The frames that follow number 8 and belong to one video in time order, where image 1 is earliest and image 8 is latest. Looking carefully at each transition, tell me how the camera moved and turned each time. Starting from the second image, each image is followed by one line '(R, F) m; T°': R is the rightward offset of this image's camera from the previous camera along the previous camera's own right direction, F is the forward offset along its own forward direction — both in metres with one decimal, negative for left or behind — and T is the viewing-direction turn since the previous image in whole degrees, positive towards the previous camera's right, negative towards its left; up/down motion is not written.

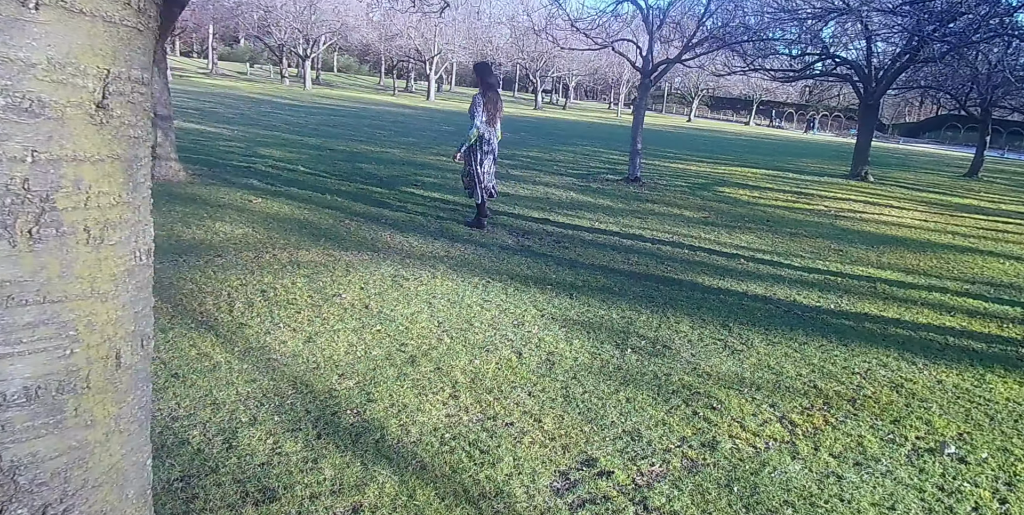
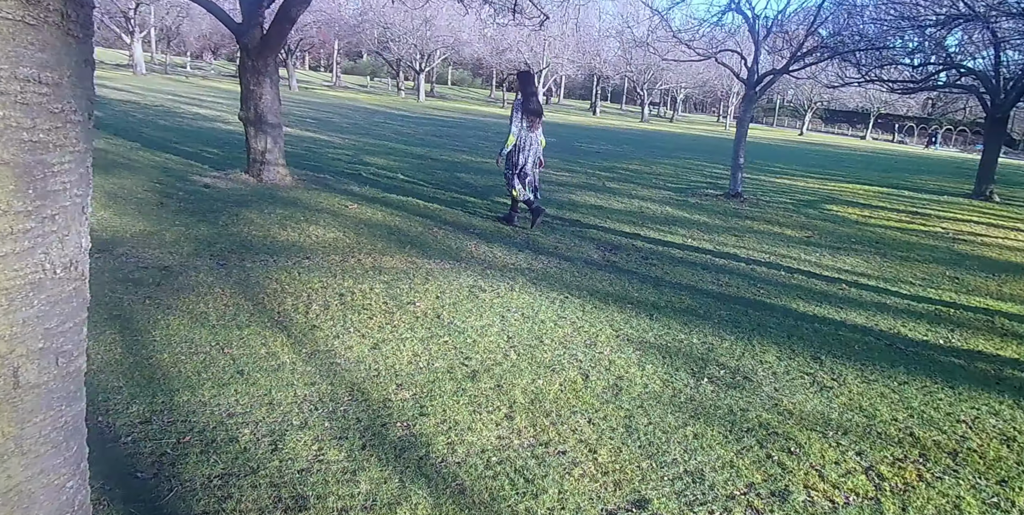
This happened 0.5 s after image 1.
(+0.2, +0.2) m; -9°
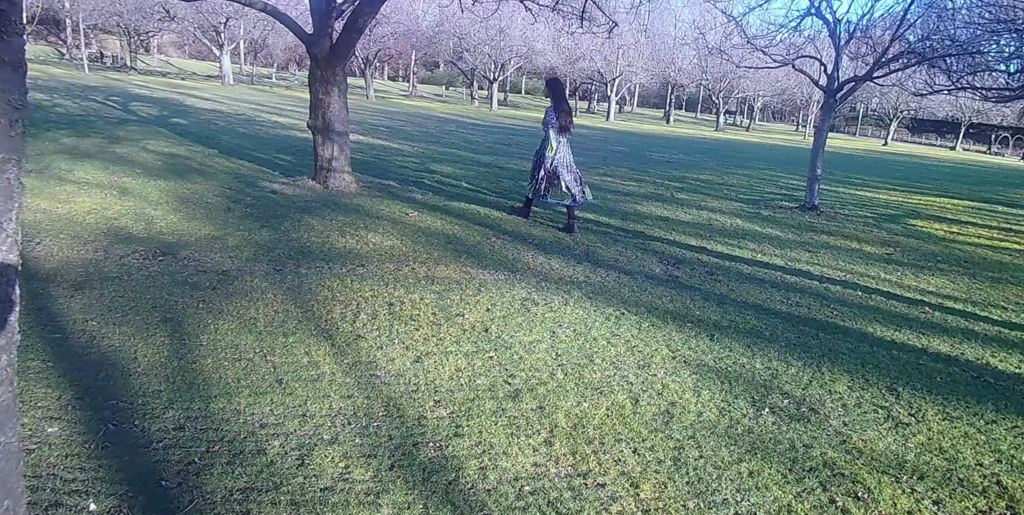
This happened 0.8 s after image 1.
(+0.1, +0.2) m; -6°
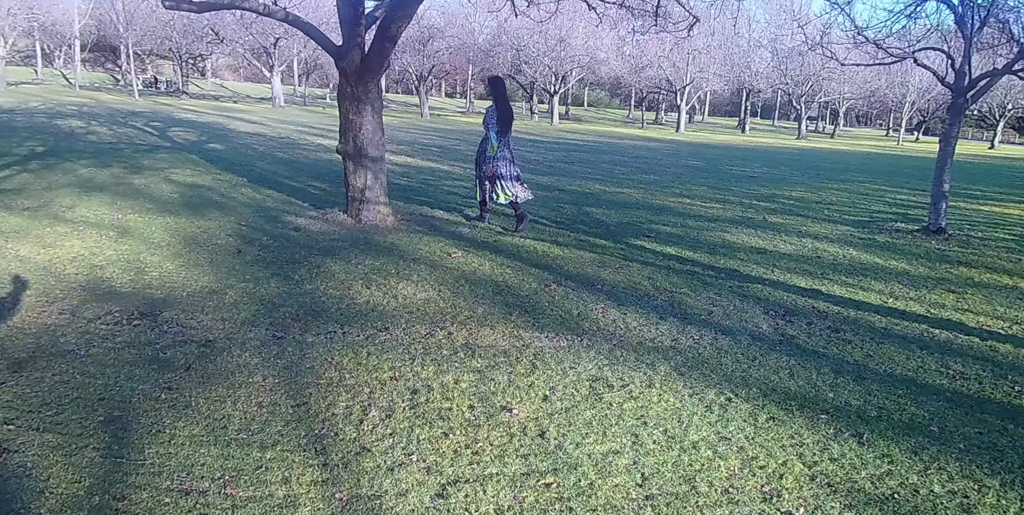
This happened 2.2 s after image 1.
(0.0, +1.3) m; -6°
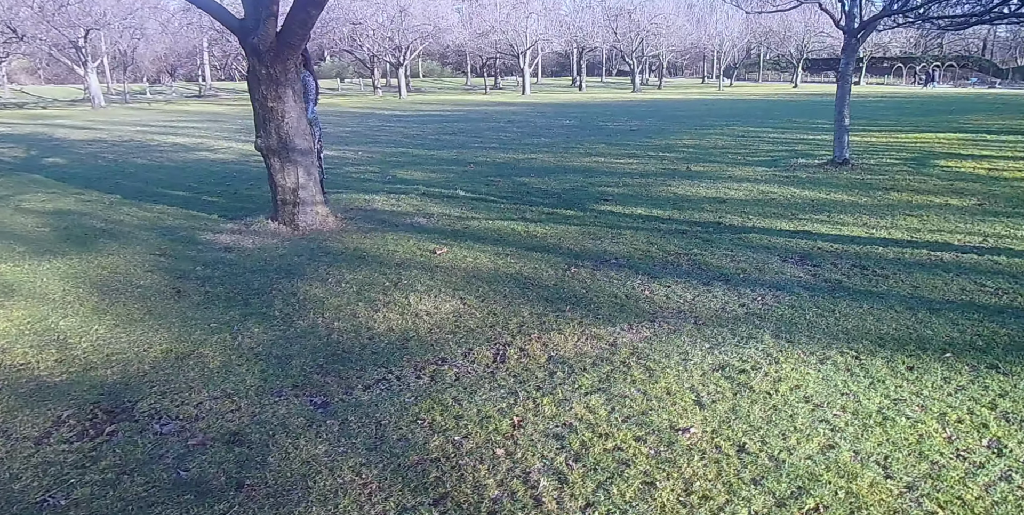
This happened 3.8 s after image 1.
(-1.3, +1.0) m; +15°
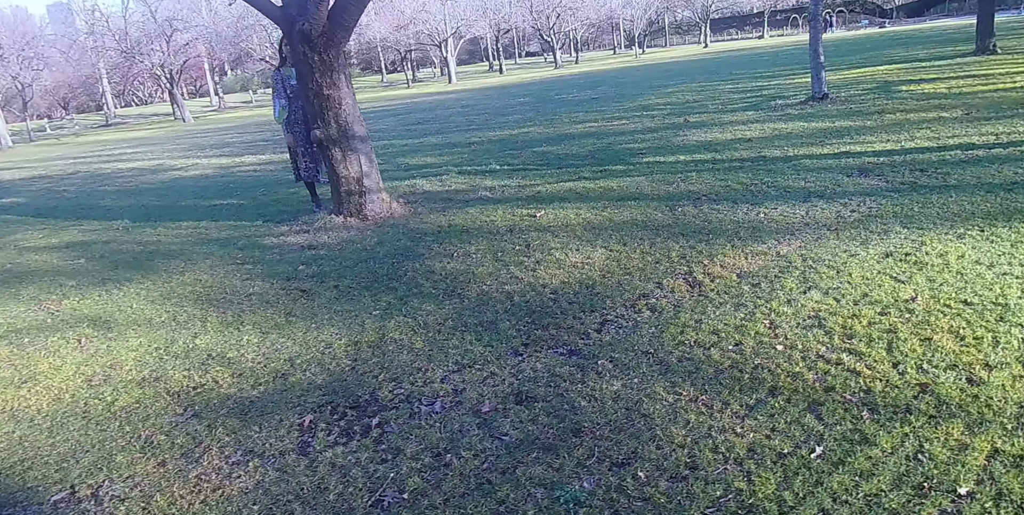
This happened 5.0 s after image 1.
(-1.6, 0.0) m; +8°
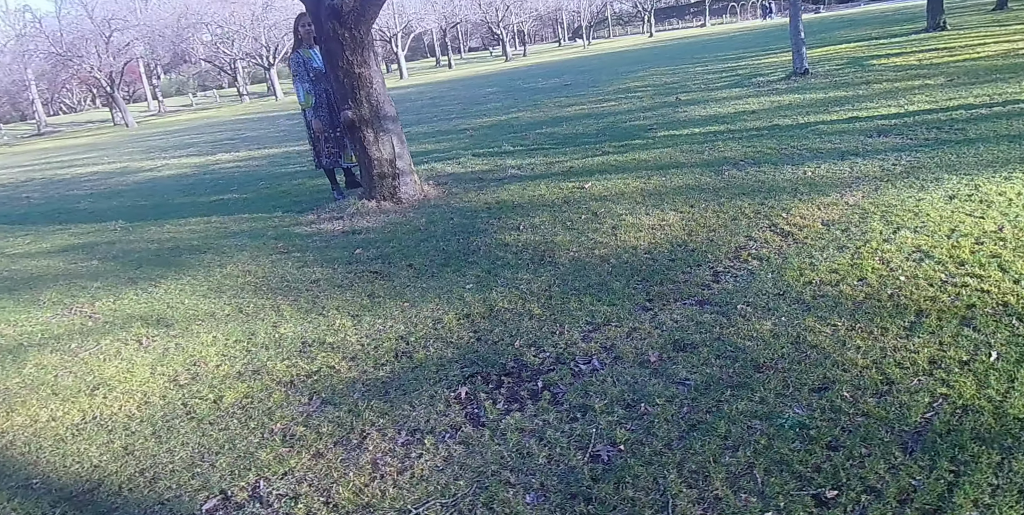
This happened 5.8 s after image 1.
(-1.0, +0.1) m; +6°
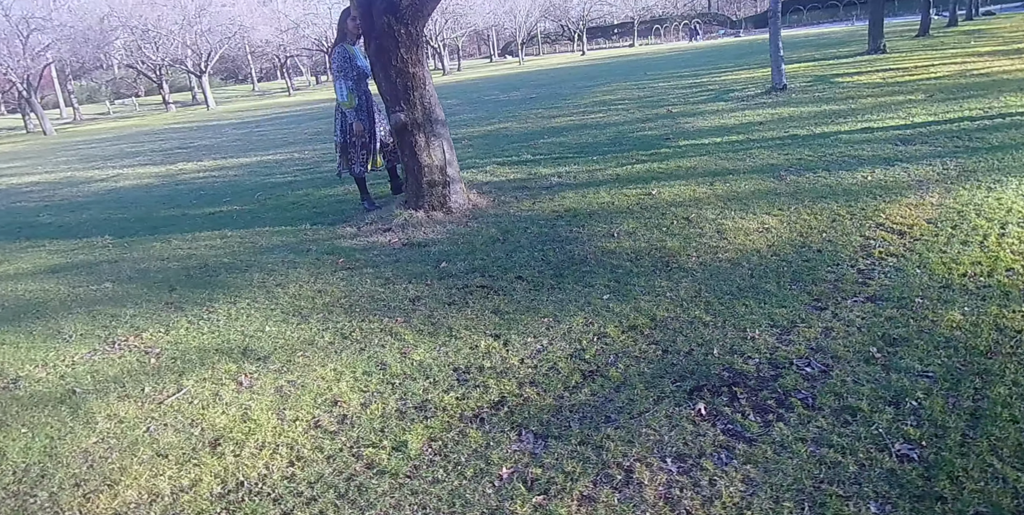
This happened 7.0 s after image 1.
(-1.3, +0.3) m; +8°
